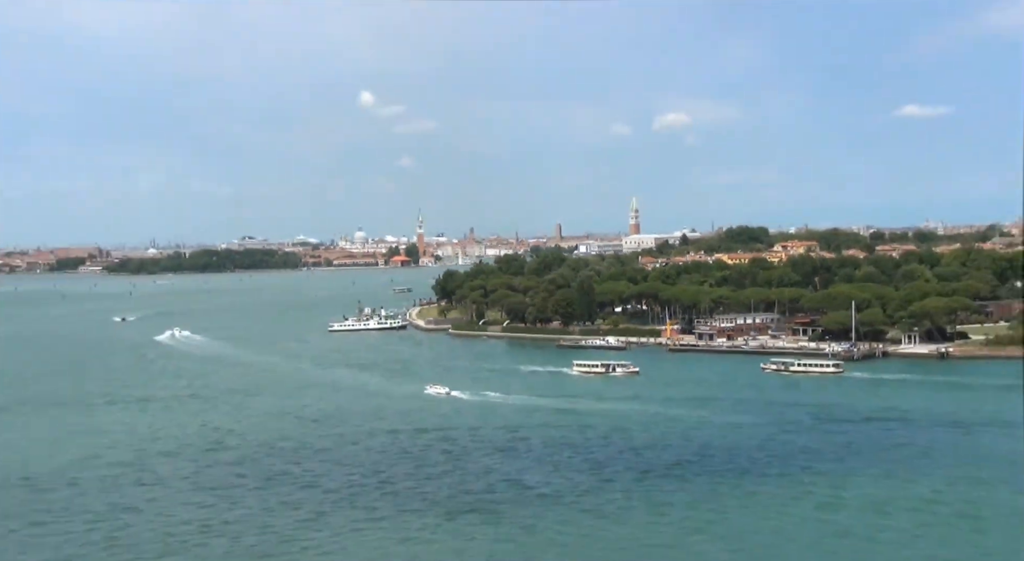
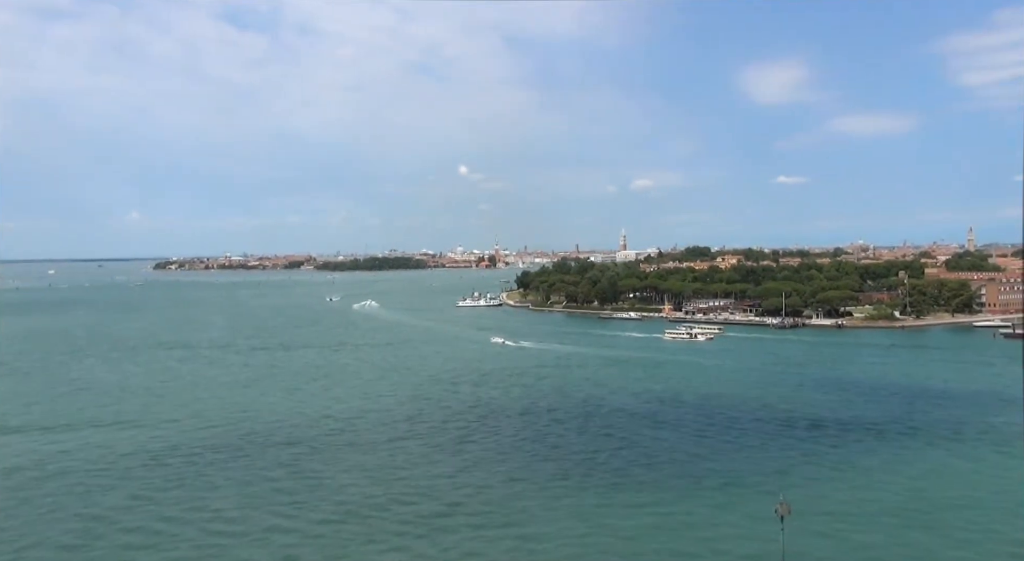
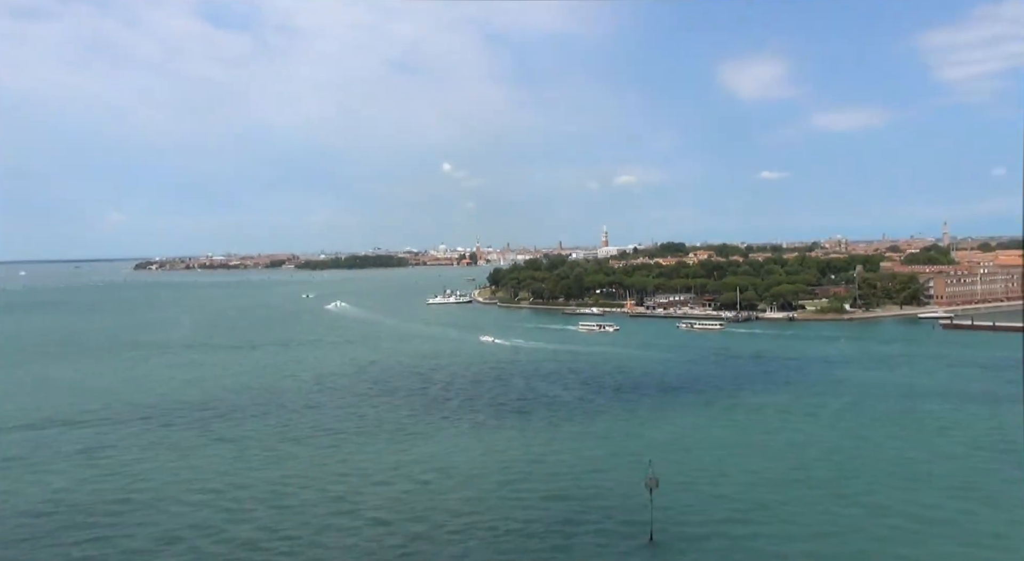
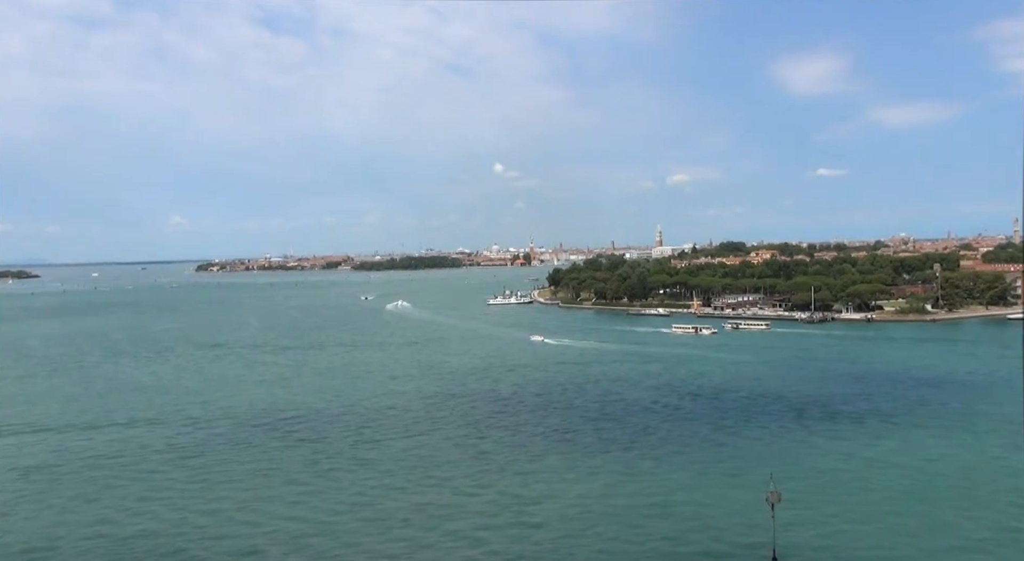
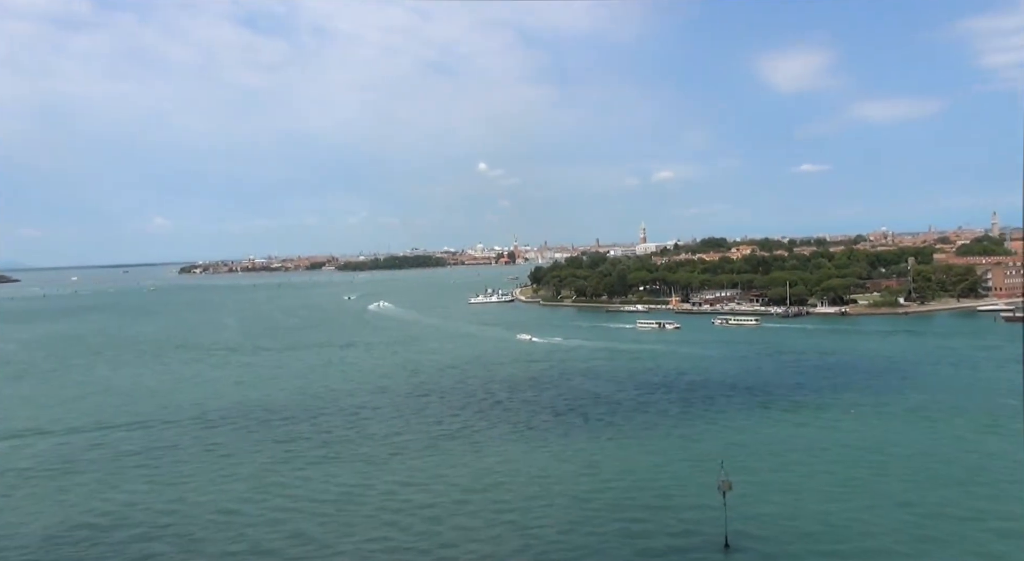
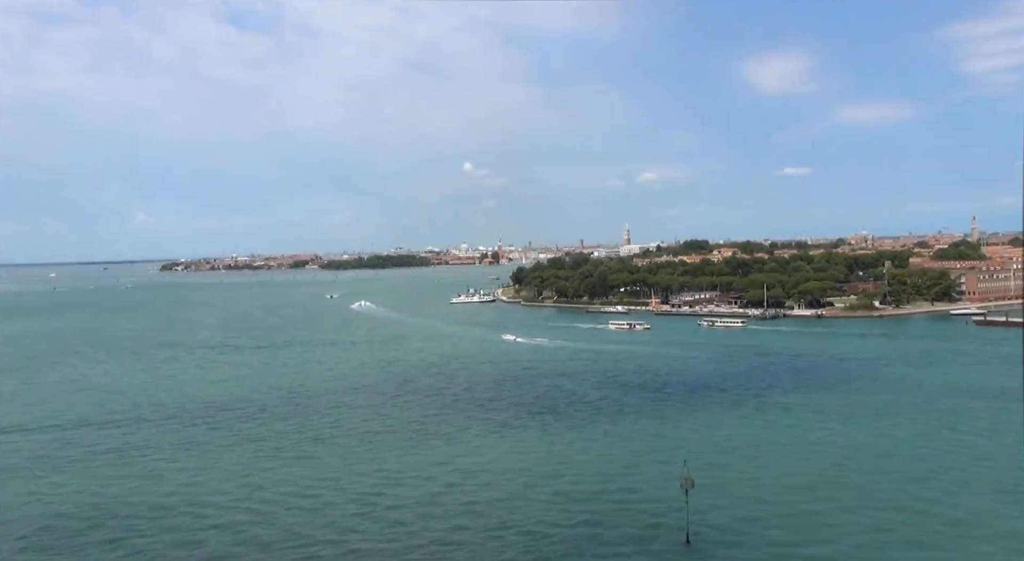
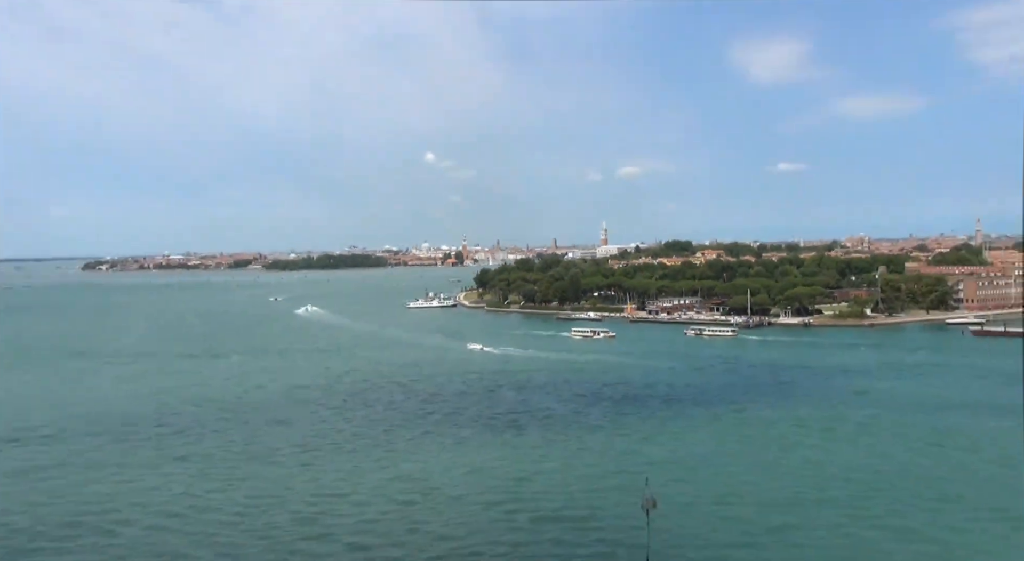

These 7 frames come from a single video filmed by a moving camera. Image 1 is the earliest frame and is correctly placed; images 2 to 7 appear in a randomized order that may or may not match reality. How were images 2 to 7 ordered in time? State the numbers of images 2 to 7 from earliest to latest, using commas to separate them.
7, 3, 6, 5, 4, 2
